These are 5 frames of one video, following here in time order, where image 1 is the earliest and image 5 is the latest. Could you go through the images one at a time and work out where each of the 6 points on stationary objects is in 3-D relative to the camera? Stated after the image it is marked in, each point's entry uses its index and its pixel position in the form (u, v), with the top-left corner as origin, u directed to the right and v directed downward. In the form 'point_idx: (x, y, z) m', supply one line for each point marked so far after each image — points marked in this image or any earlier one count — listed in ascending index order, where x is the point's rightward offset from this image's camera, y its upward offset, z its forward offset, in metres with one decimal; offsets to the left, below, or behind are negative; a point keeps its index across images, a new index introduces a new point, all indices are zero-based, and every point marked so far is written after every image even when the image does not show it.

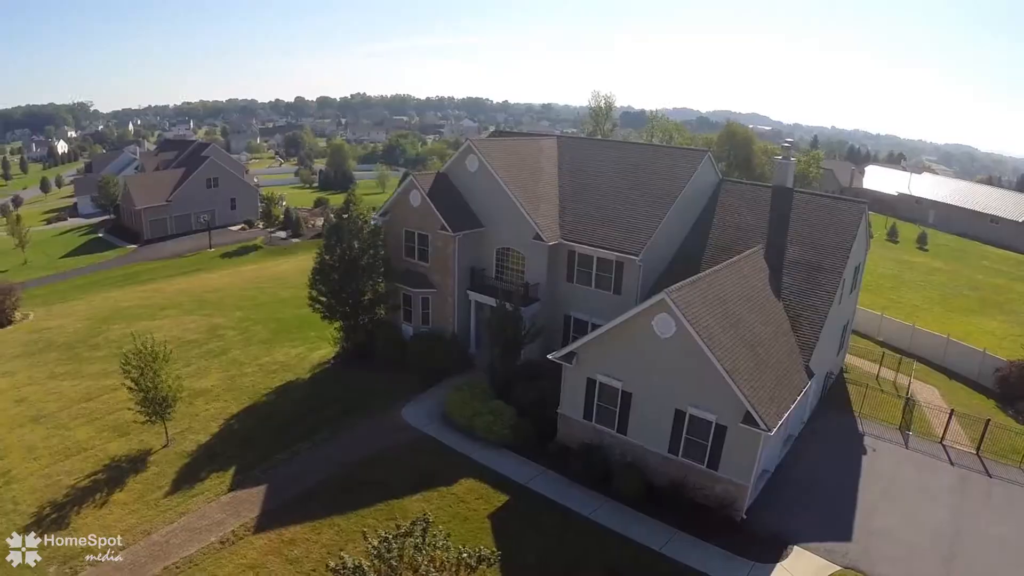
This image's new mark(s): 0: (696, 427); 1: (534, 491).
0: (+5.6, -4.1, +18.3) m
1: (+0.7, -6.1, +18.3) m
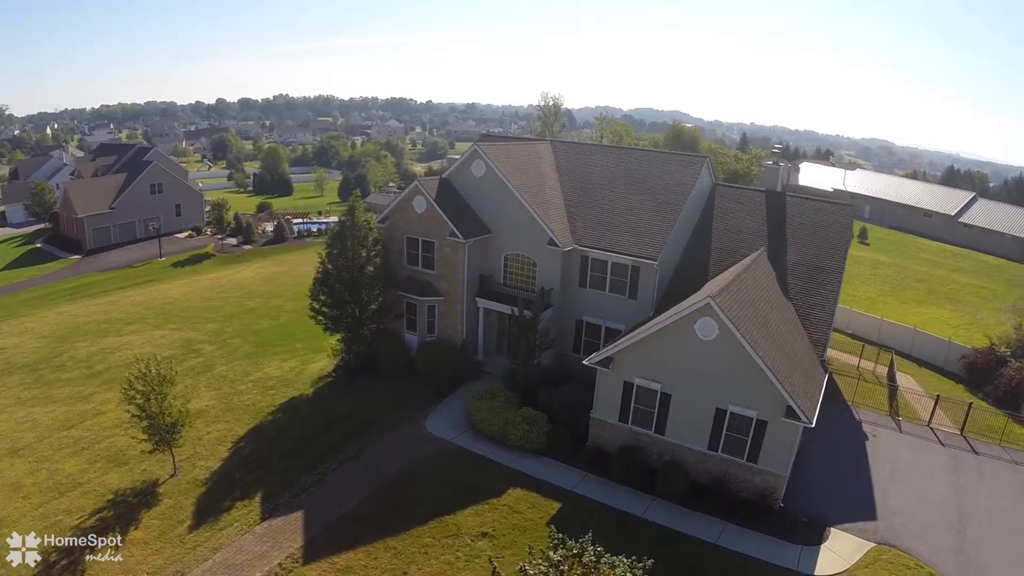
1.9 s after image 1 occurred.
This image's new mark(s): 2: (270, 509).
0: (+6.9, -4.2, +18.7) m
1: (+2.1, -6.2, +18.1) m
2: (-7.1, -6.6, +17.9) m
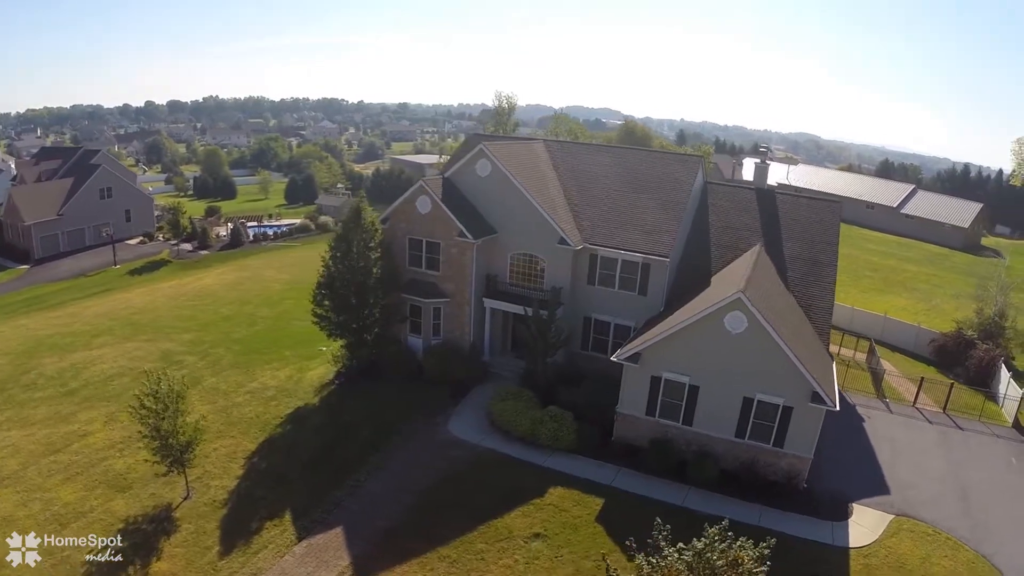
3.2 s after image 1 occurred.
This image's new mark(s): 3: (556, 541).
0: (+8.0, -3.9, +19.3) m
1: (+3.3, -6.1, +18.3) m
2: (-5.9, -6.8, +17.2) m
3: (+1.1, -6.7, +15.9) m
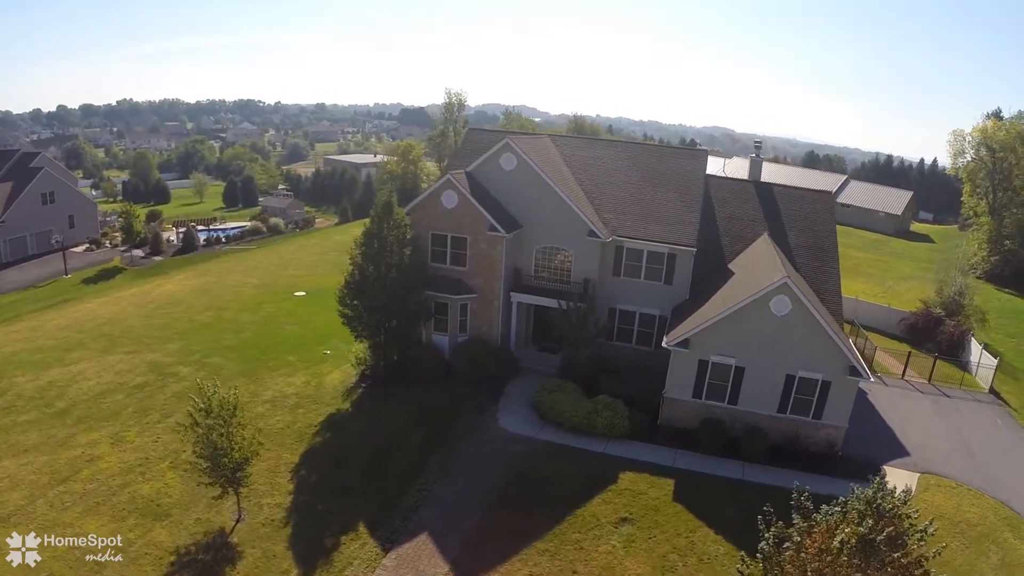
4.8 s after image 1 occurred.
0: (+9.9, -3.3, +20.4) m
1: (+5.4, -5.7, +19.0) m
2: (-3.6, -6.7, +17.0) m
3: (+3.5, -6.3, +16.4) m
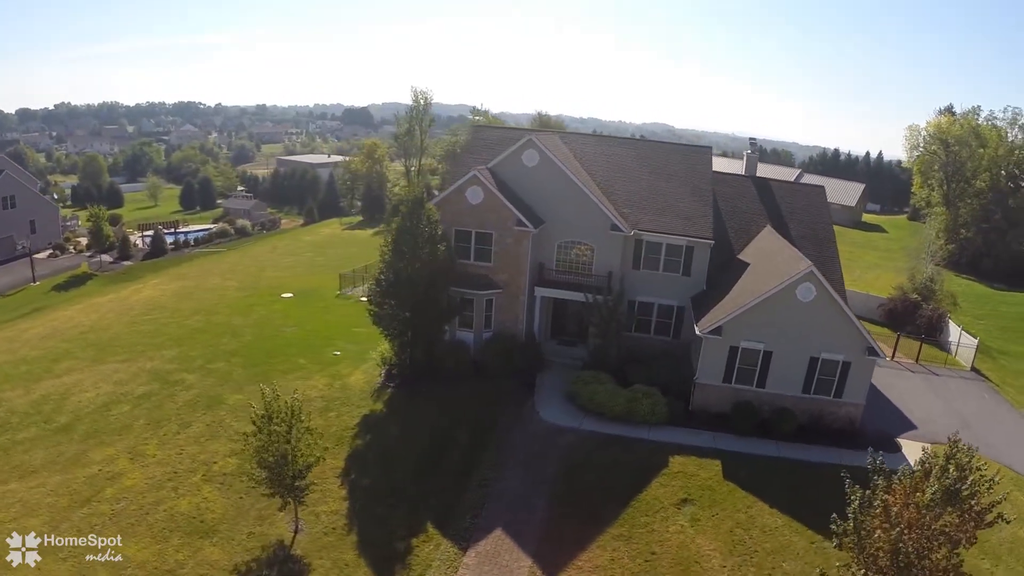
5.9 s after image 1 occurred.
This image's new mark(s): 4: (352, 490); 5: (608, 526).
0: (+11.3, -2.9, +21.7) m
1: (+7.0, -5.4, +20.0) m
2: (-1.8, -6.6, +17.4) m
3: (+5.3, -6.1, +17.3) m
4: (-5.4, -6.2, +20.0) m
5: (+2.4, -6.3, +16.7) m
